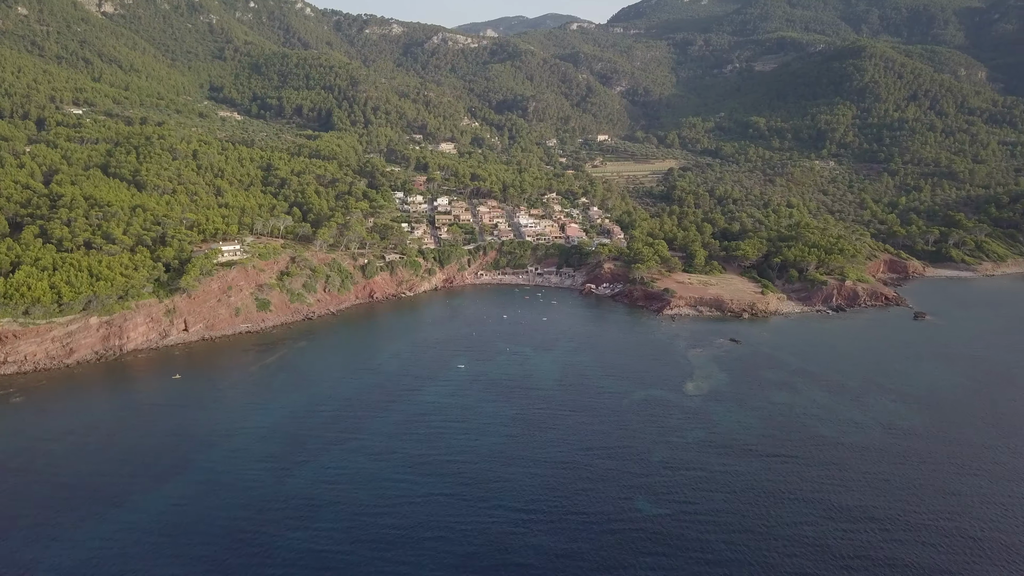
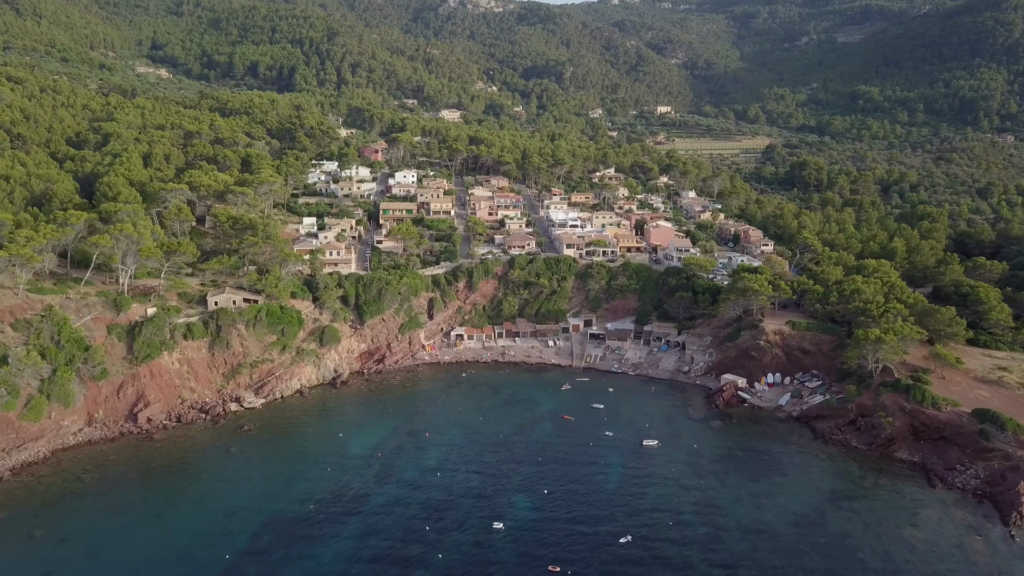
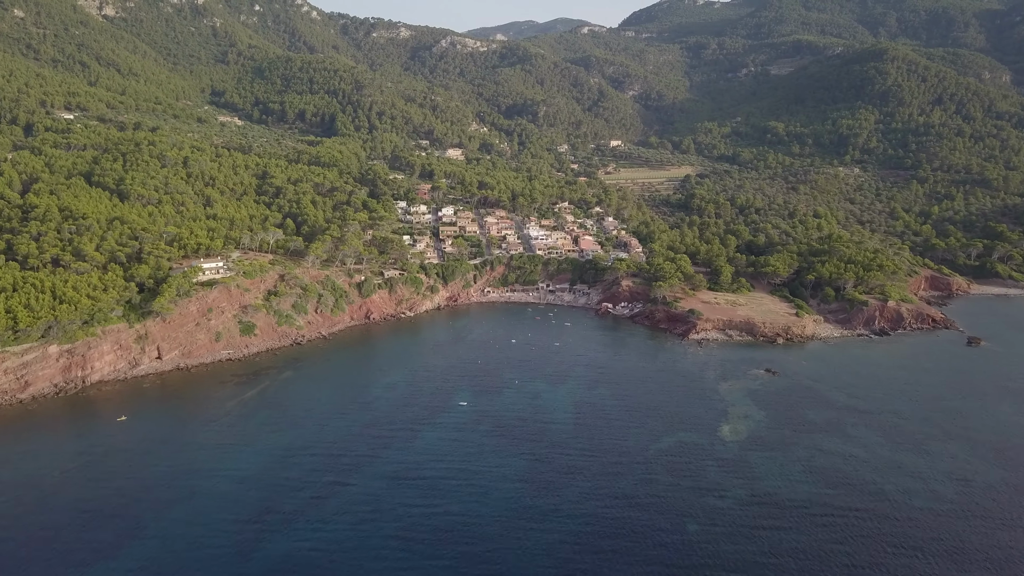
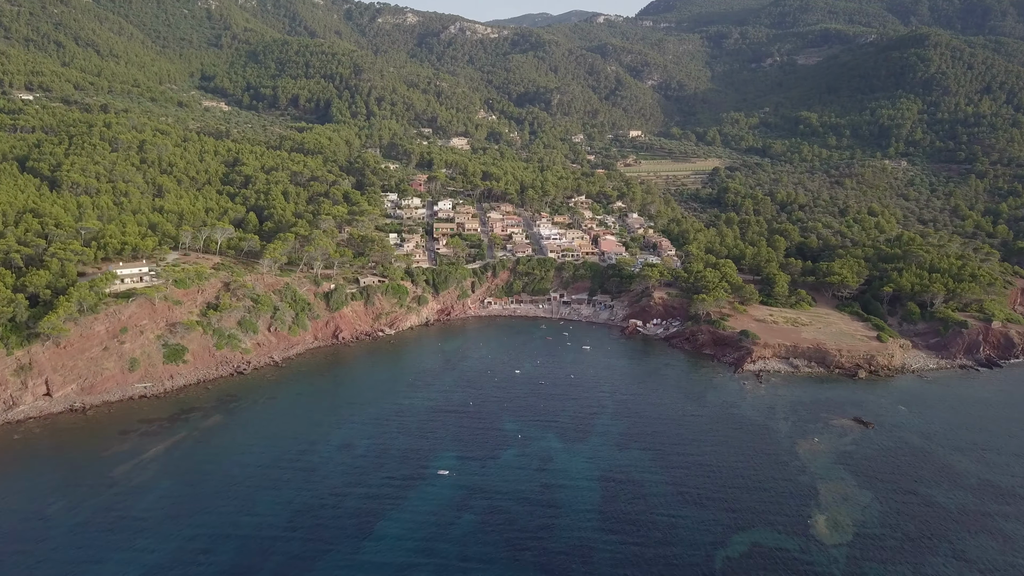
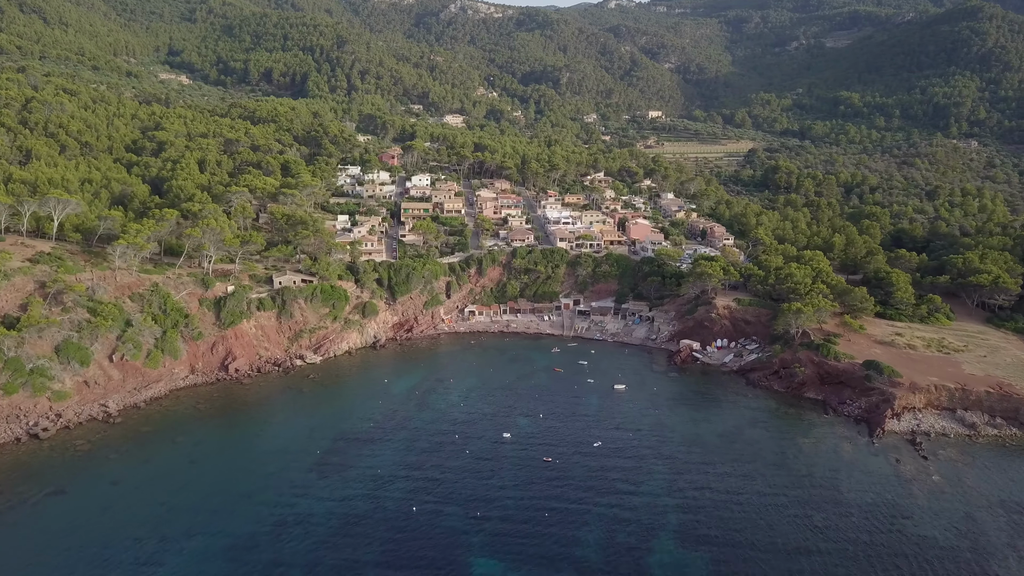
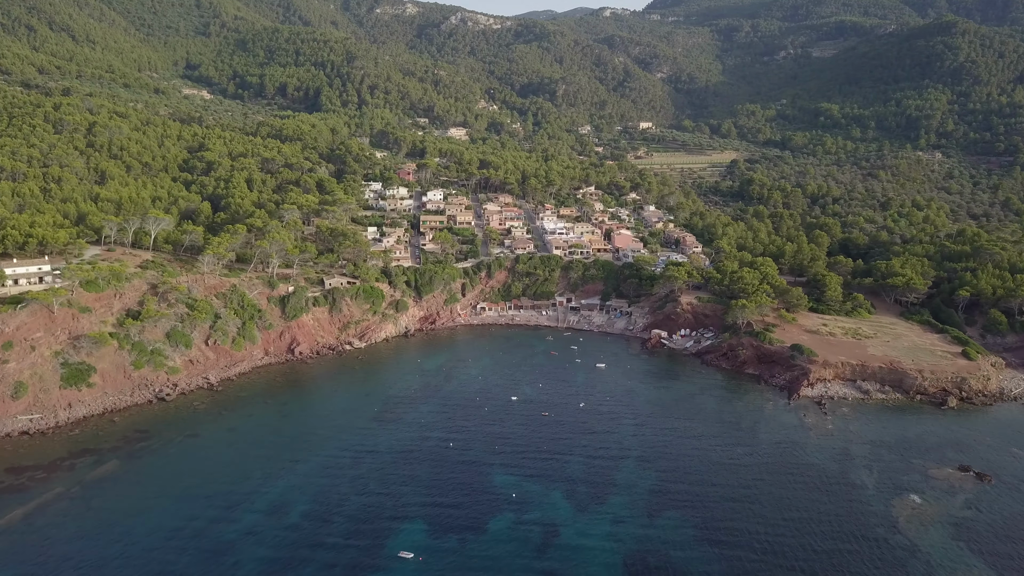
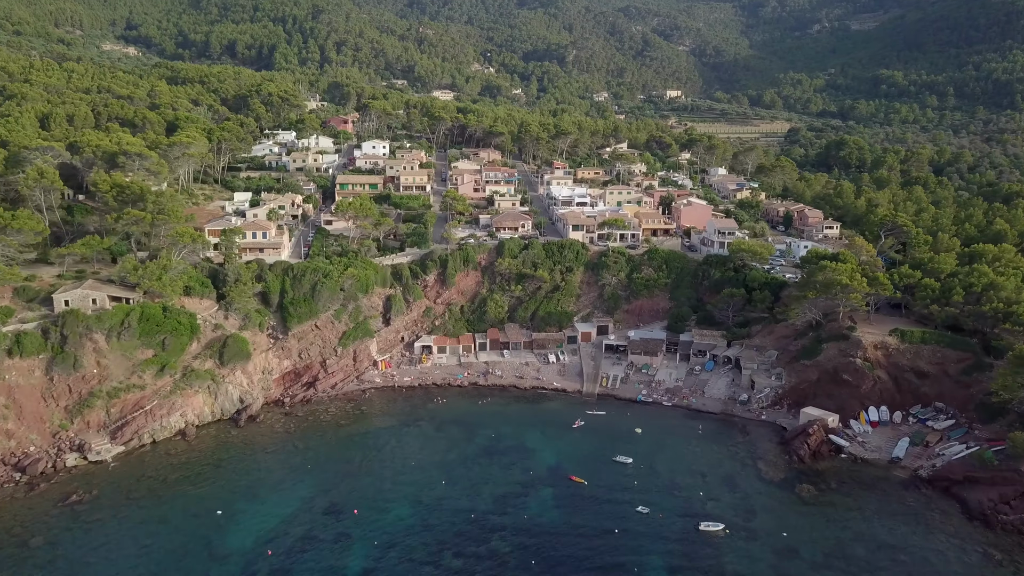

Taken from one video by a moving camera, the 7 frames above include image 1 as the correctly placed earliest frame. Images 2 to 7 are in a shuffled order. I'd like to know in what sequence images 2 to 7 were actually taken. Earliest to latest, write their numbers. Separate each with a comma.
3, 4, 6, 5, 2, 7
